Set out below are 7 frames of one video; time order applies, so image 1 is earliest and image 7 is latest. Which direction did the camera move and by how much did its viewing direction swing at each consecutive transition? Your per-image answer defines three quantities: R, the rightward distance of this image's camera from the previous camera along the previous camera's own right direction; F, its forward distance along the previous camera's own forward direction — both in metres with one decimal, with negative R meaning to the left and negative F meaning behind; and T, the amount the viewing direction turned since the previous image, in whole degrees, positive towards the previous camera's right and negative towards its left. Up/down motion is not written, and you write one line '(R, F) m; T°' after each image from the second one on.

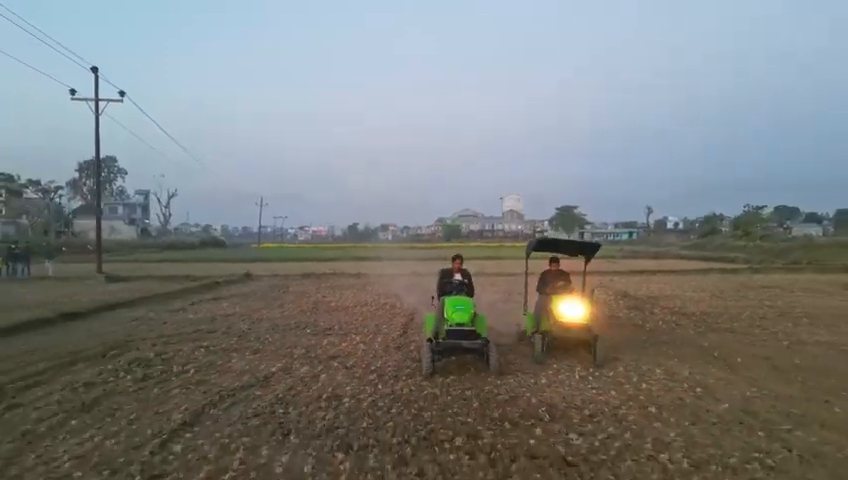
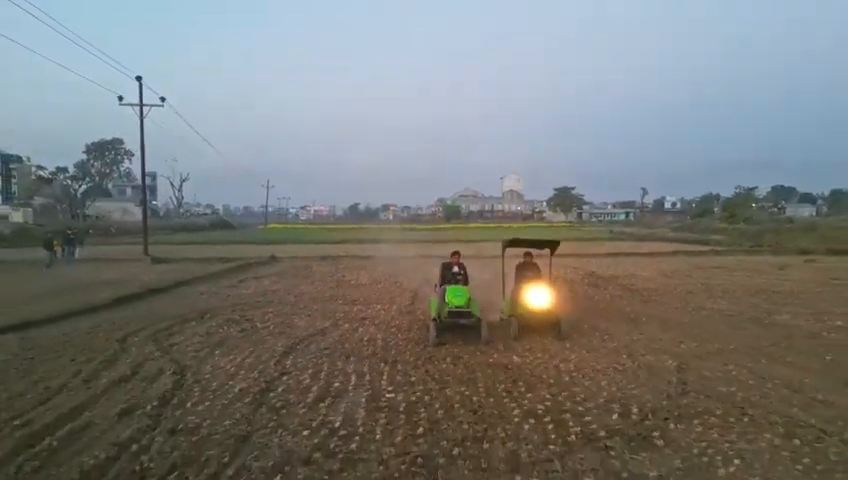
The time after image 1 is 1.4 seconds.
(-0.1, -3.4) m; 0°
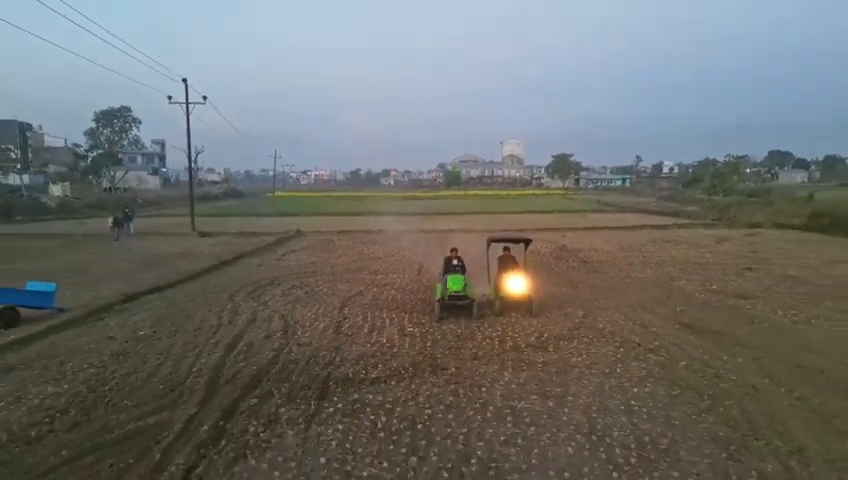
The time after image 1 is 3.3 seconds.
(-0.1, -4.9) m; 0°
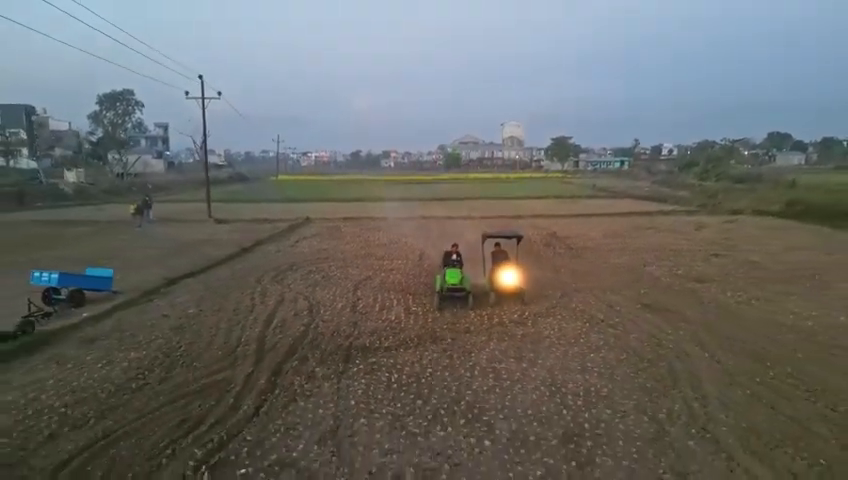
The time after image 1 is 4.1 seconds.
(0.0, -2.2) m; 0°
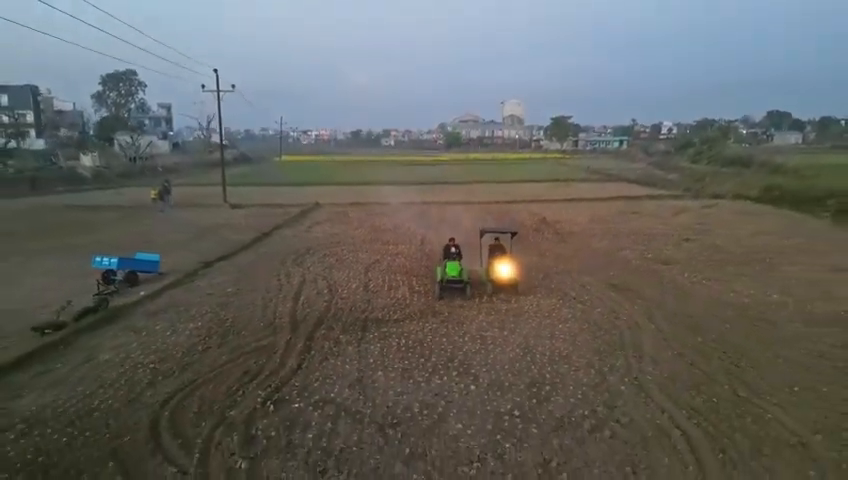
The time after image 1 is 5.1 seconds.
(0.0, -2.5) m; 0°
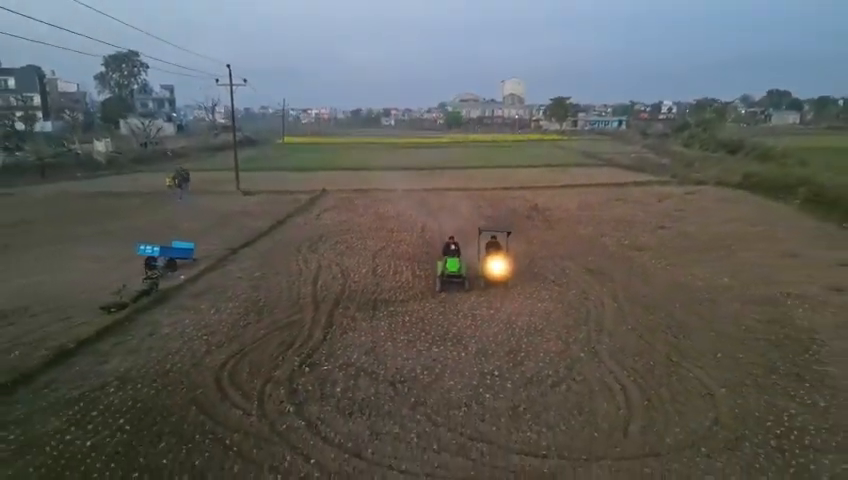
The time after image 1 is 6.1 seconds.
(0.0, -2.5) m; 0°
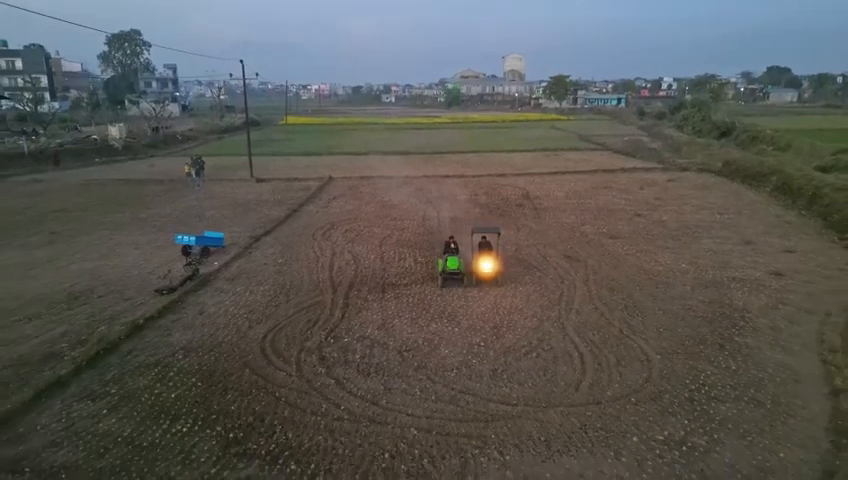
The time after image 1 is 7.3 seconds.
(0.0, -2.9) m; 0°
